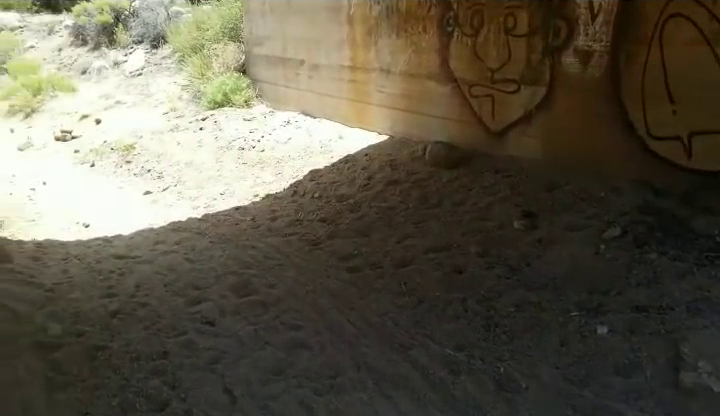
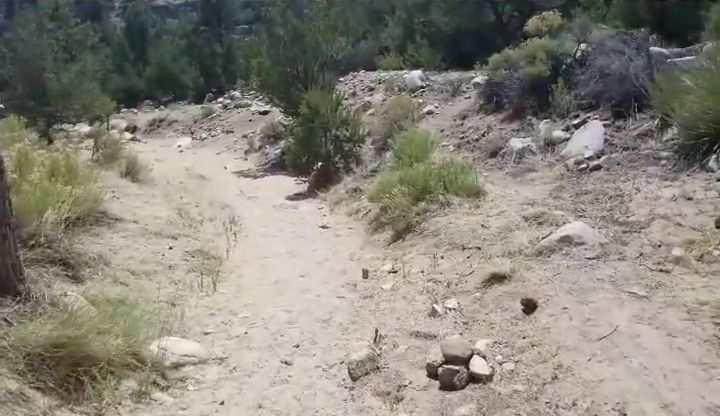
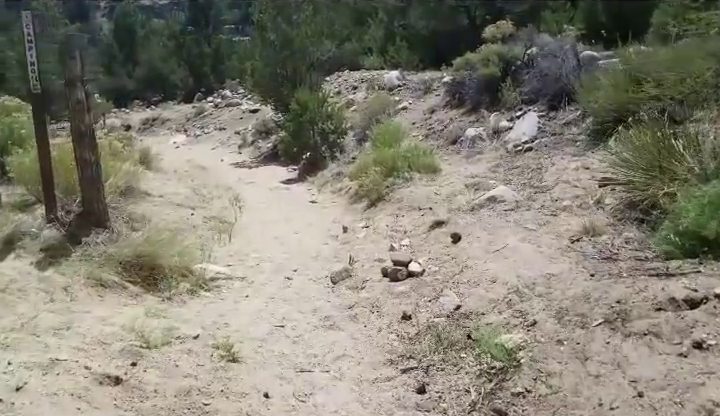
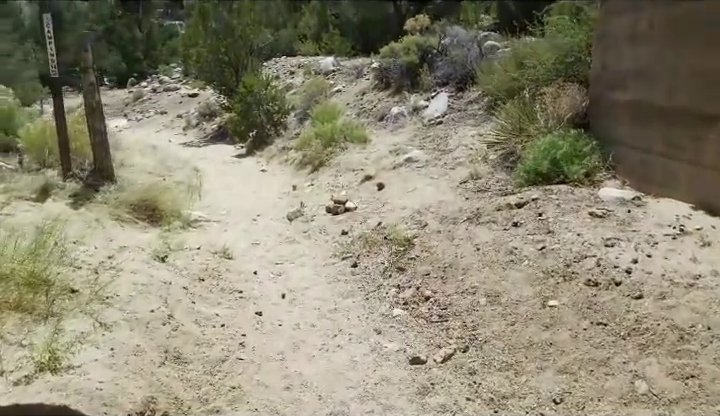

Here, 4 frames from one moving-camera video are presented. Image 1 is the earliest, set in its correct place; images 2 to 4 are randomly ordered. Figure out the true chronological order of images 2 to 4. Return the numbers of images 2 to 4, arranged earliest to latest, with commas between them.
4, 3, 2
